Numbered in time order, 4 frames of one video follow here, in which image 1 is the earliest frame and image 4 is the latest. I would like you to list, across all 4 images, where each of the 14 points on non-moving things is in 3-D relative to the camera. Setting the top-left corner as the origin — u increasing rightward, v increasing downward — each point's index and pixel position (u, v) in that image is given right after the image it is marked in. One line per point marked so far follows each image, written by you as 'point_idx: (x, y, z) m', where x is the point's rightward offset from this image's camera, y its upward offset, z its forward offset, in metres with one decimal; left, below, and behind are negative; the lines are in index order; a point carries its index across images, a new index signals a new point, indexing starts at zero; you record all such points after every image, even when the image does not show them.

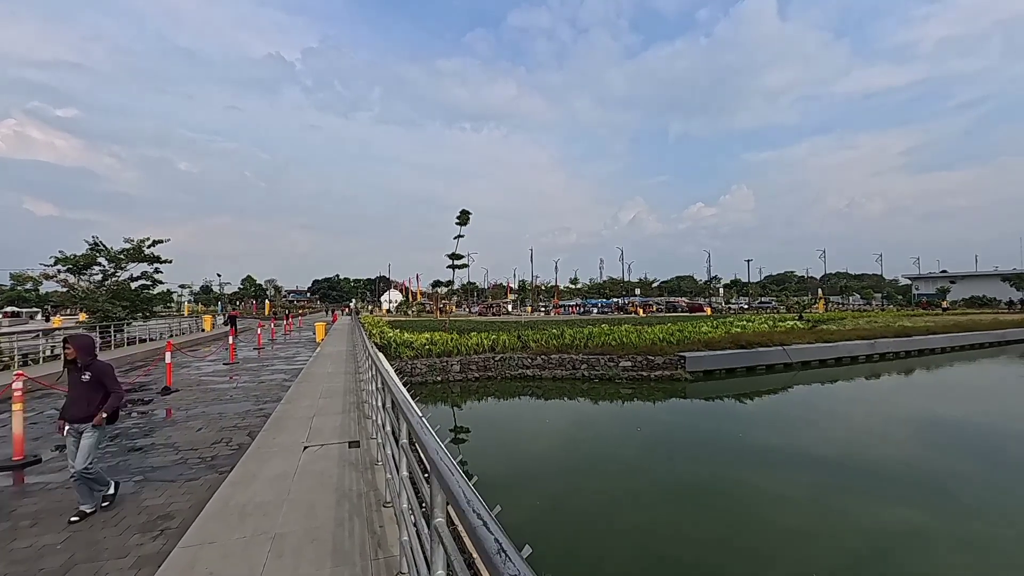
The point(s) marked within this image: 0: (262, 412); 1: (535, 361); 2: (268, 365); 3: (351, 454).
0: (-3.6, -1.8, +6.2) m
1: (+0.8, -2.3, +13.7) m
2: (-6.1, -2.0, +10.8) m
3: (-1.4, -1.5, +3.8) m
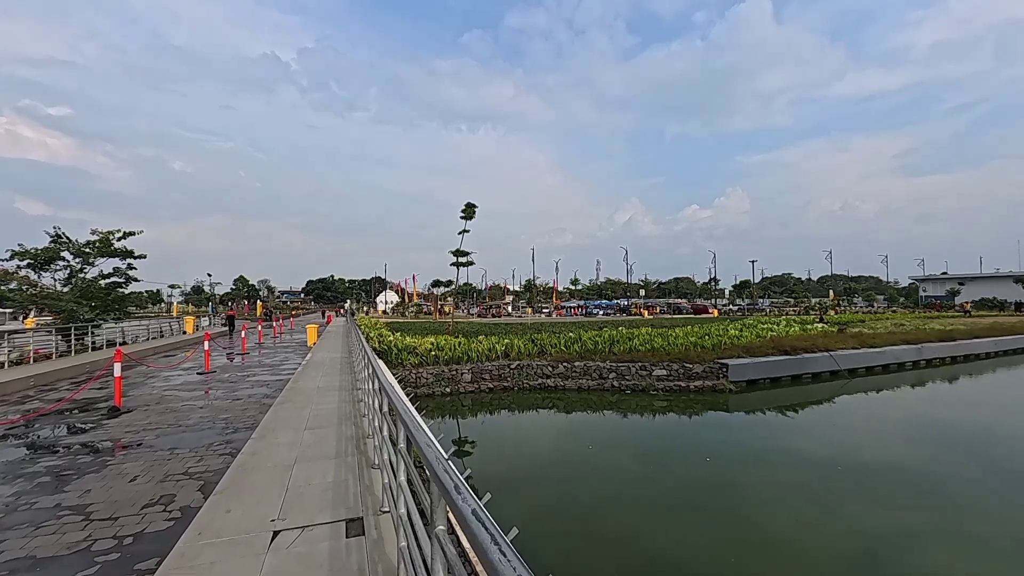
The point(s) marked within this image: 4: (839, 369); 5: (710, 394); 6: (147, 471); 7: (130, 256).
0: (-3.0, -1.7, +4.6) m
1: (+1.3, -2.3, +12.2) m
2: (-5.6, -1.9, +9.2) m
3: (-0.8, -1.4, +2.3) m
4: (+10.1, -2.5, +13.4) m
5: (+5.3, -2.8, +11.5) m
6: (-3.4, -1.7, +4.1) m
7: (-12.8, +1.1, +14.6) m
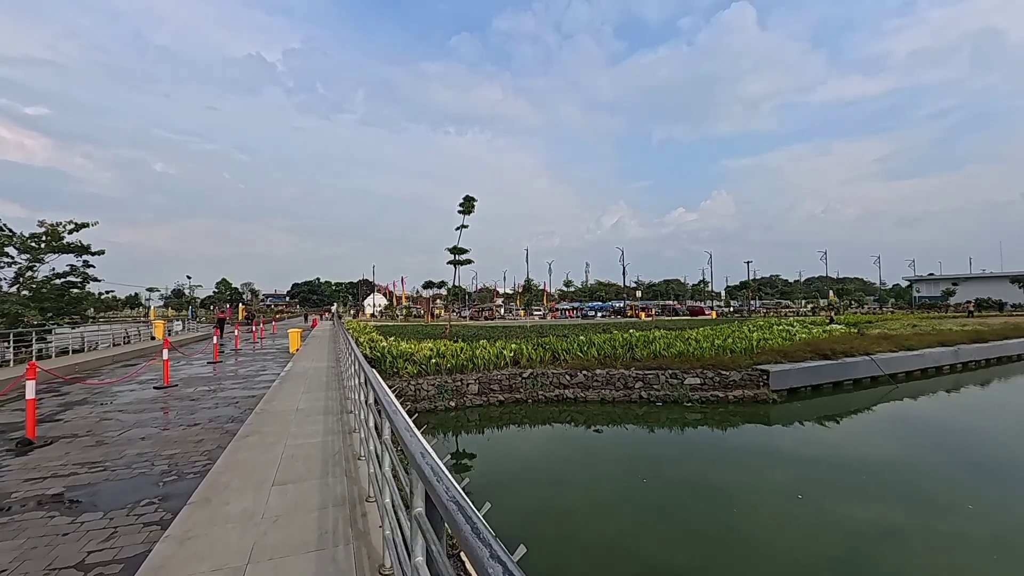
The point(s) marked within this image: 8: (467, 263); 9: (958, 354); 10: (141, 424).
0: (-2.6, -1.6, +3.2) m
1: (+1.6, -2.2, +10.8) m
2: (-5.2, -1.8, +7.7) m
3: (-0.3, -1.3, +0.9) m
4: (+10.3, -2.4, +12.3) m
5: (+5.5, -2.7, +10.2) m
6: (-3.0, -1.6, +2.6) m
7: (-12.6, +1.1, +12.9) m
8: (-2.1, +1.1, +20.0) m
9: (+14.5, -2.2, +14.2) m
10: (-4.9, -1.8, +5.7) m
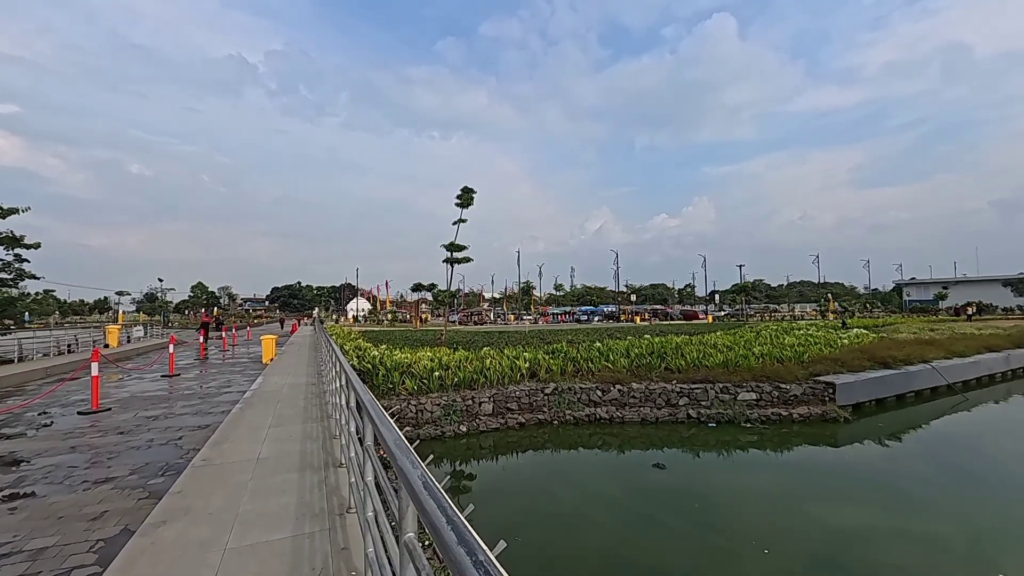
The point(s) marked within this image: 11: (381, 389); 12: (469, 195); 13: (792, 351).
0: (-2.0, -1.5, +1.4) m
1: (+1.9, -2.2, +9.2) m
2: (-4.8, -1.8, +5.8) m
3: (+0.4, -1.2, -0.8) m
4: (+10.6, -2.4, +10.9) m
5: (+5.9, -2.7, +8.7) m
6: (-2.3, -1.5, +0.9) m
7: (-12.3, +1.1, +10.8) m
8: (-2.0, +1.1, +18.3) m
9: (+14.7, -2.2, +13.0) m
10: (-4.3, -1.7, +3.9) m
11: (-2.6, -1.9, +8.5) m
12: (-1.5, +3.3, +15.3) m
13: (+7.1, -1.6, +11.3) m
